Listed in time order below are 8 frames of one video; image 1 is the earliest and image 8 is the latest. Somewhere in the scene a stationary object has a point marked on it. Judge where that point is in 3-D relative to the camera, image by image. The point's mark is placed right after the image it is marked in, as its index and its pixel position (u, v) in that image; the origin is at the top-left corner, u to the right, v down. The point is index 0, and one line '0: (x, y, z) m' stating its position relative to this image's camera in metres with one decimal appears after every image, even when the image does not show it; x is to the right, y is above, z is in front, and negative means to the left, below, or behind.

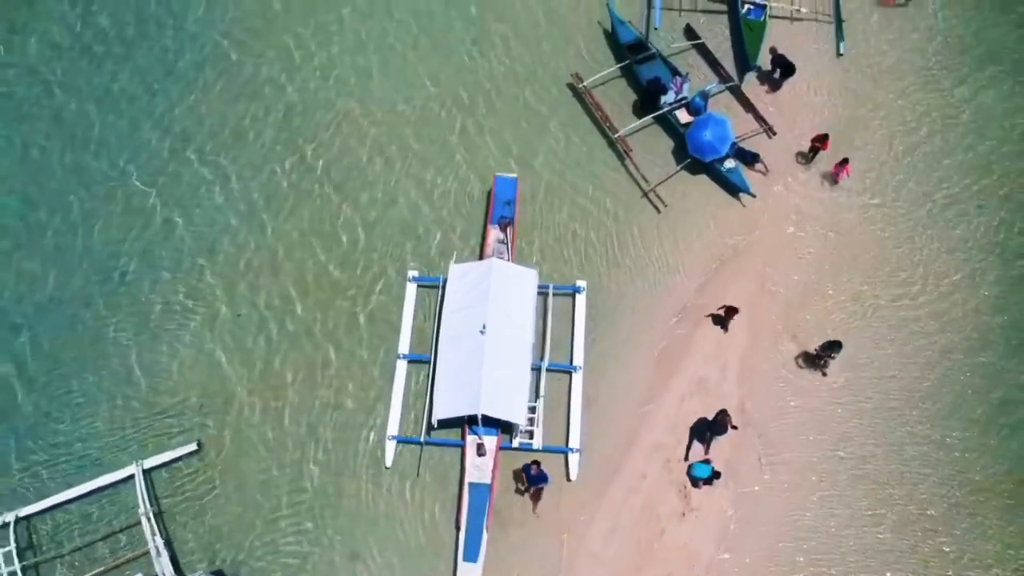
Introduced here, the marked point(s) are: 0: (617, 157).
0: (+1.8, +2.3, +13.4) m
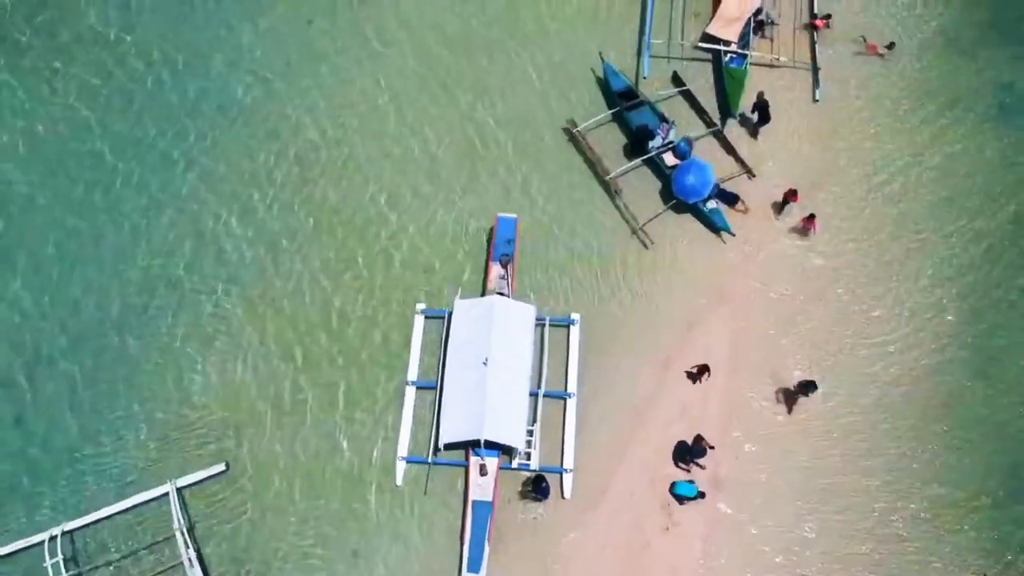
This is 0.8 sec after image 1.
0: (+1.9, +1.7, +14.6) m
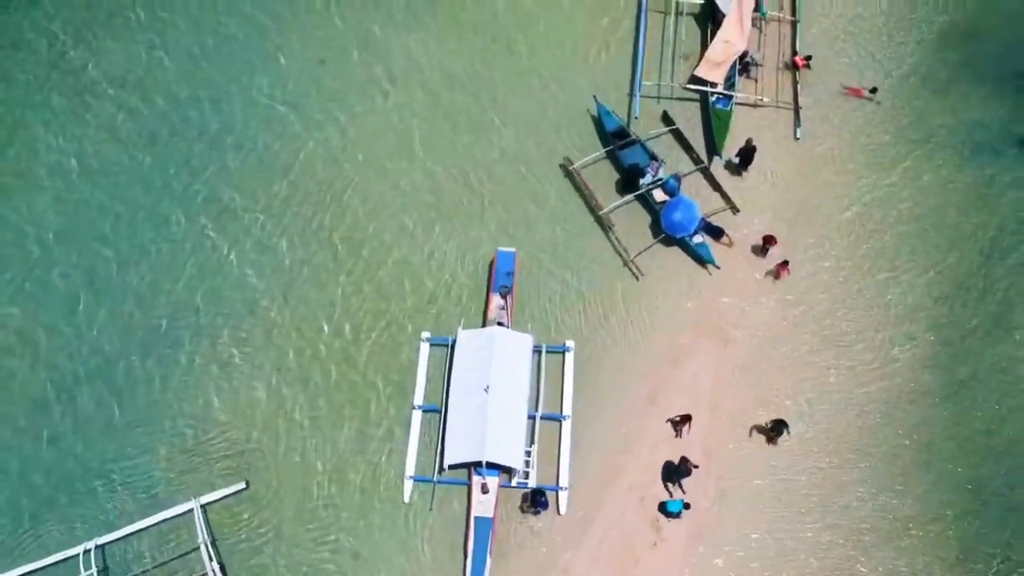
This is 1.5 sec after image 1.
0: (+1.9, +1.2, +15.6) m
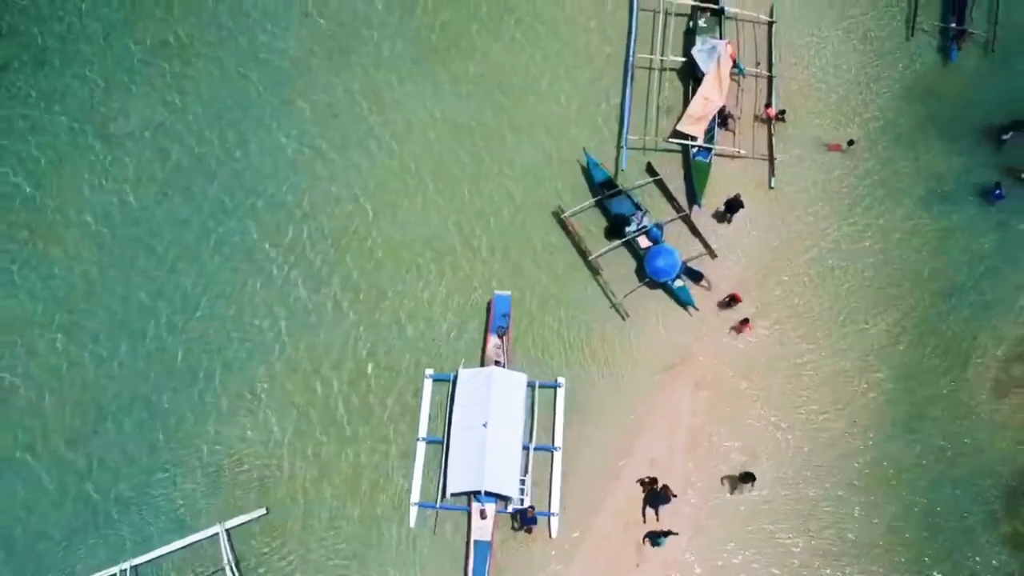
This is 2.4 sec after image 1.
0: (+1.8, +0.3, +17.0) m
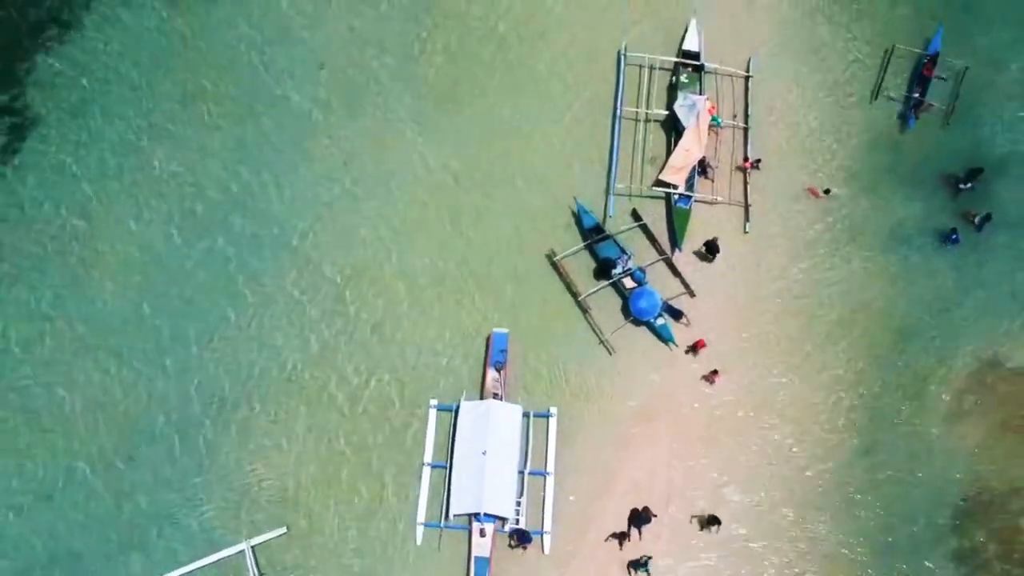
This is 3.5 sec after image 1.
0: (+1.7, -0.6, +18.6) m
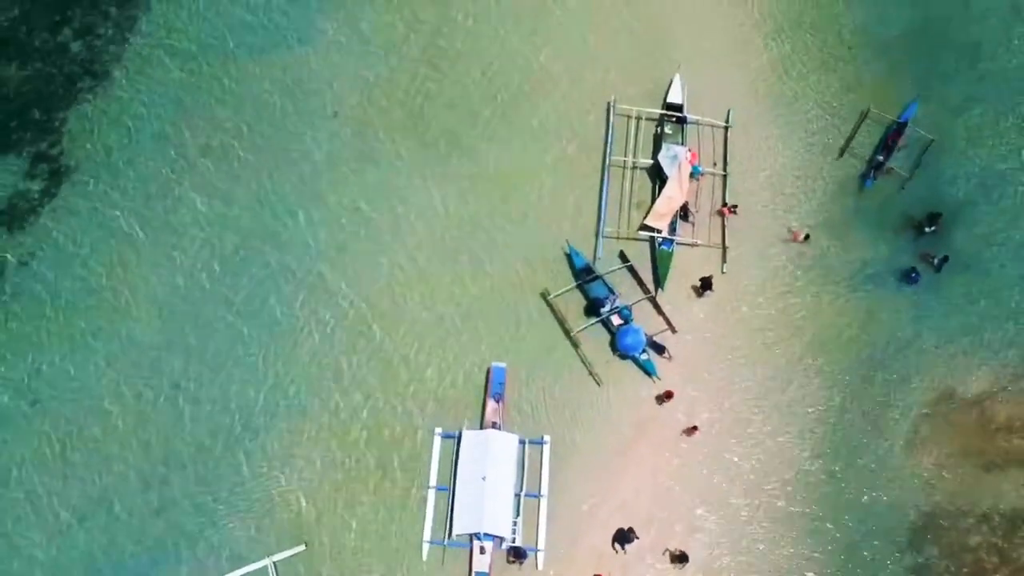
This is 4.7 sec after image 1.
0: (+1.7, -1.6, +20.4) m
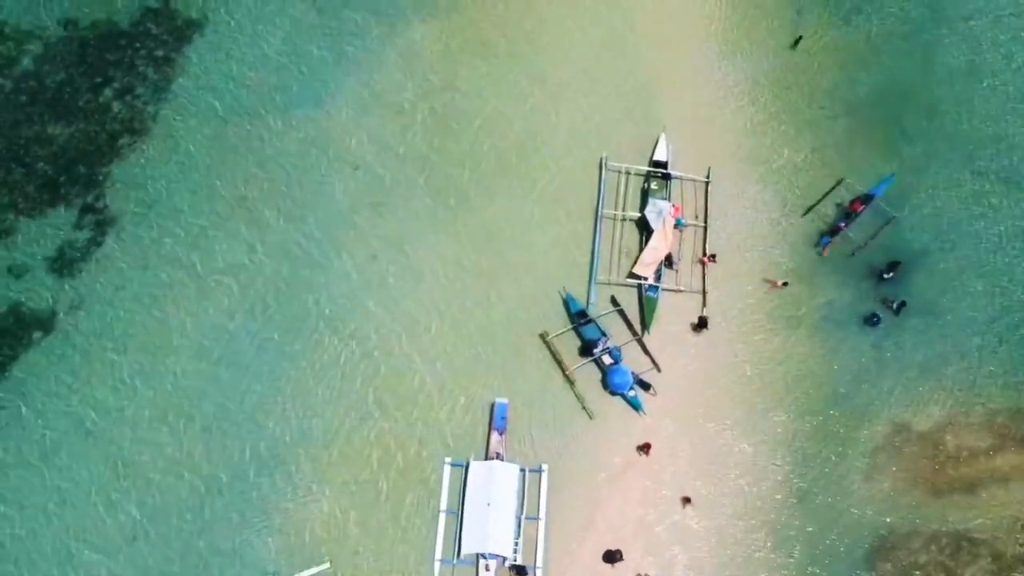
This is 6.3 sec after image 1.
0: (+1.7, -2.9, +22.7) m
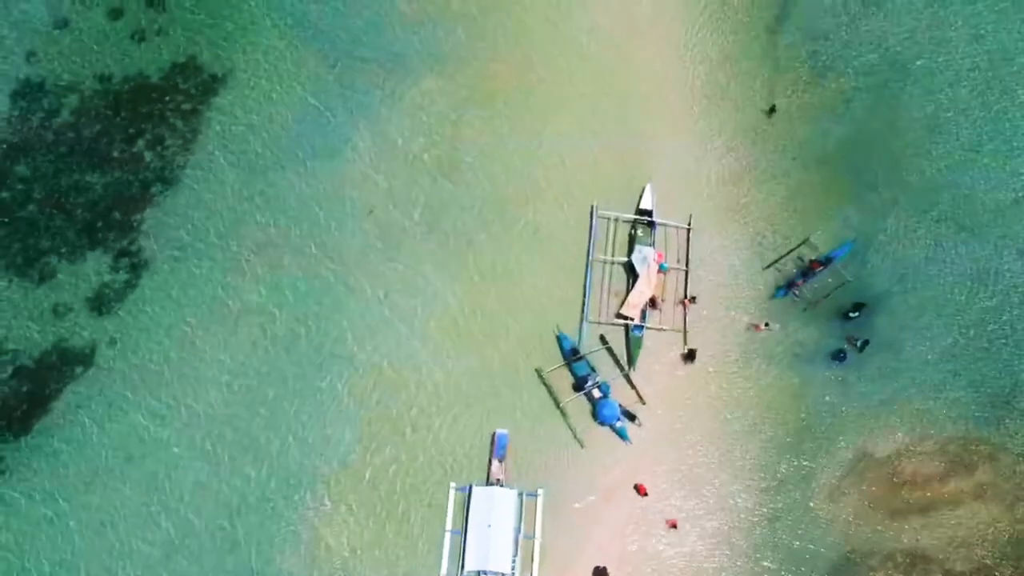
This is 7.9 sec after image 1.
0: (+1.7, -4.2, +25.1) m
